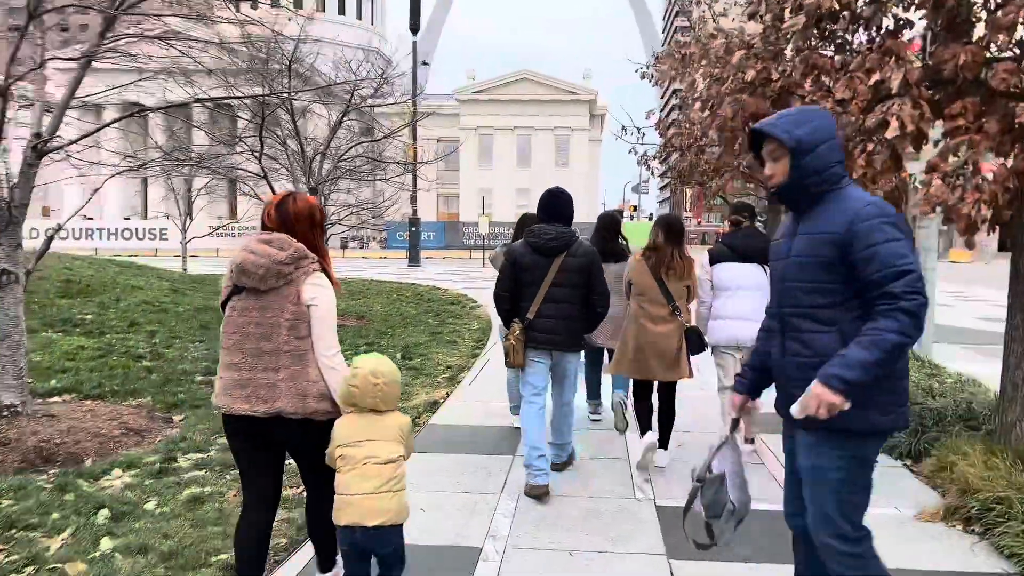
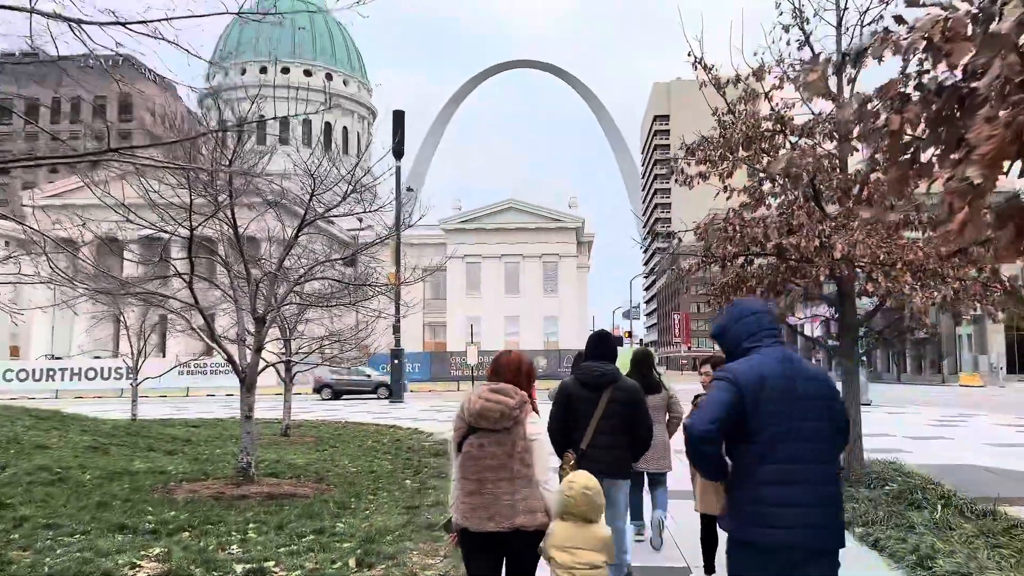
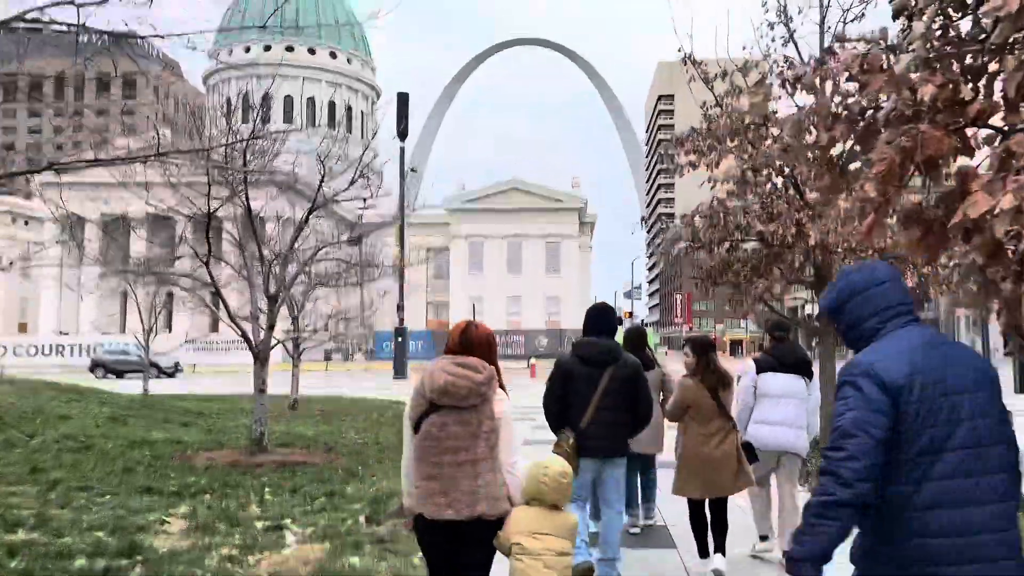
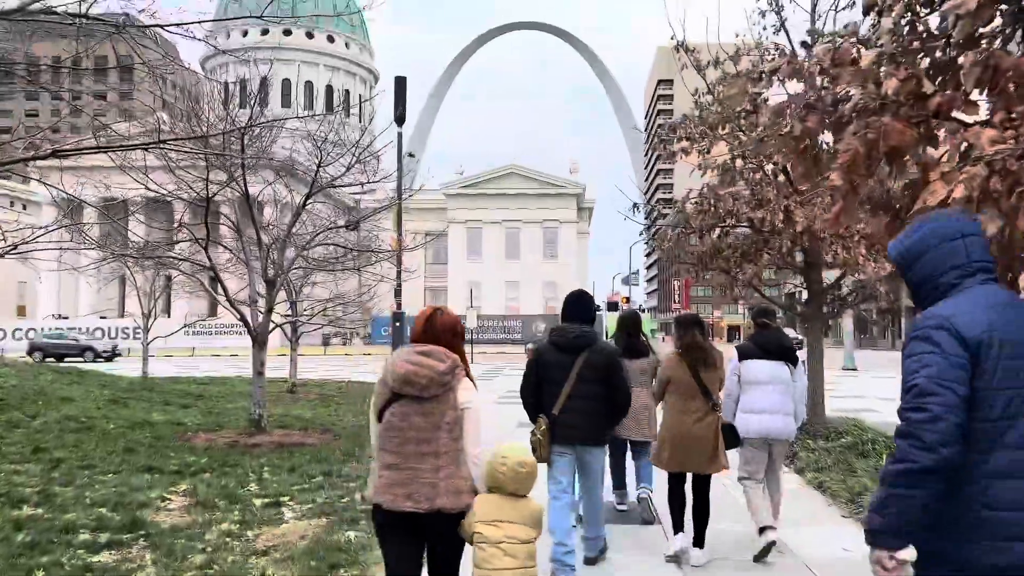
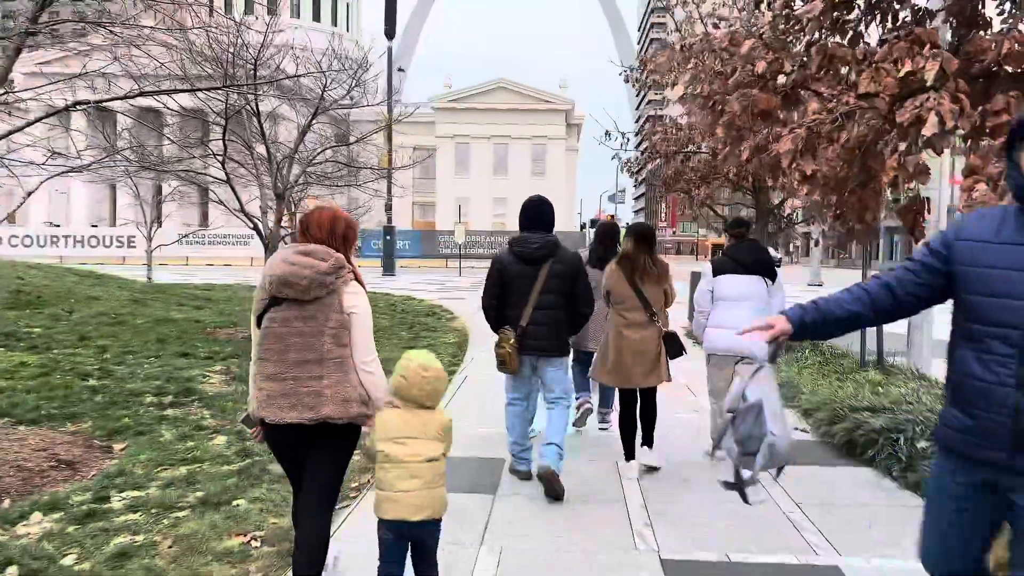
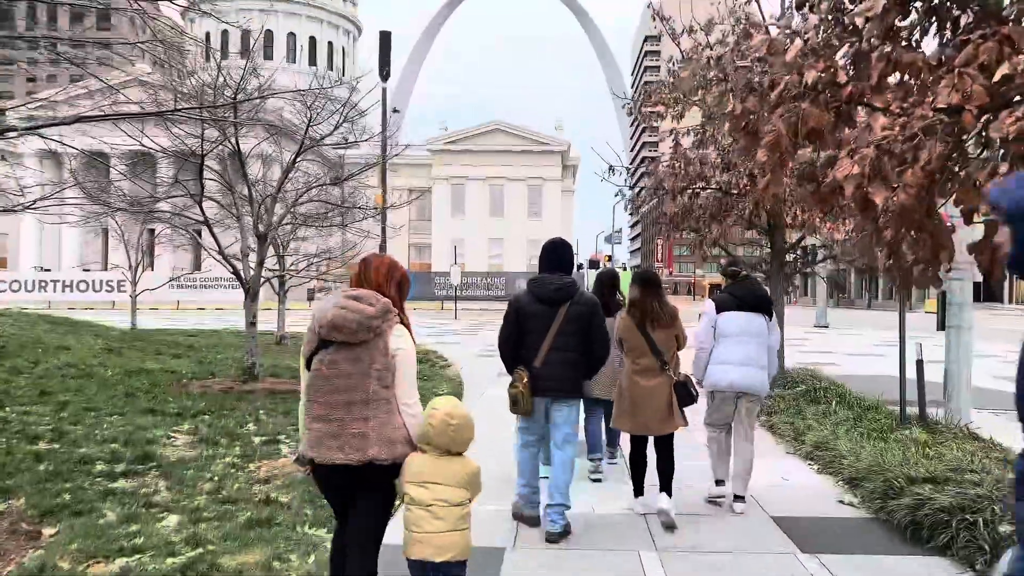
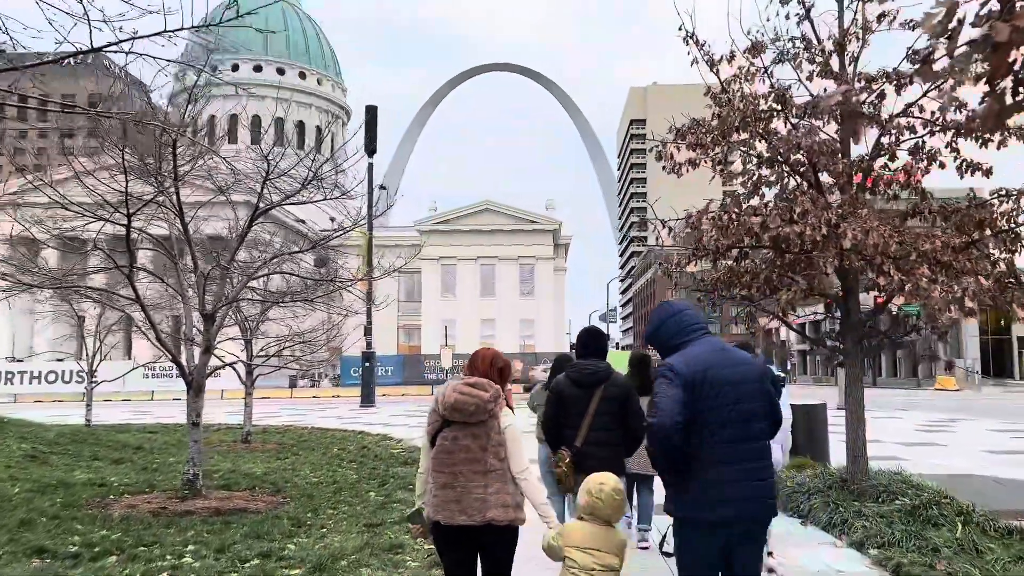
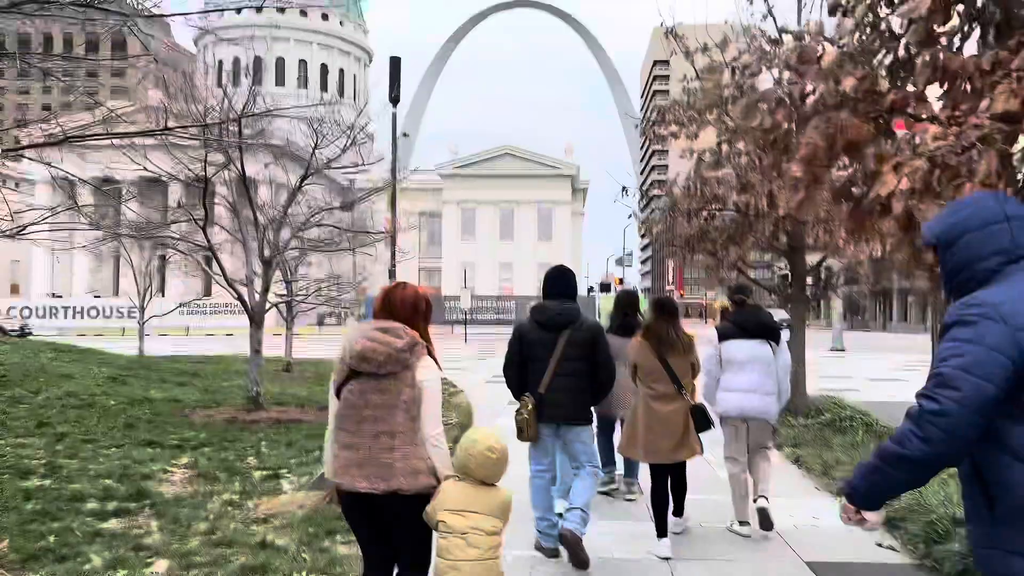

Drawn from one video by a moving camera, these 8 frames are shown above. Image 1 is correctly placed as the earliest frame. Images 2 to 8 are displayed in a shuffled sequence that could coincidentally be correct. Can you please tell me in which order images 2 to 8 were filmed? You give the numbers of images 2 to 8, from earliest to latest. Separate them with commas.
5, 6, 8, 4, 3, 2, 7
